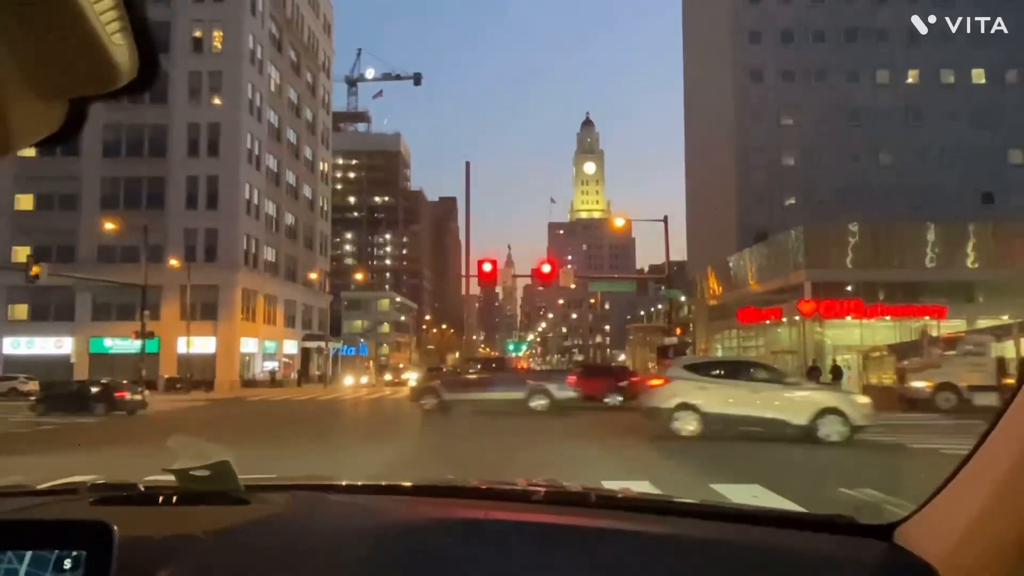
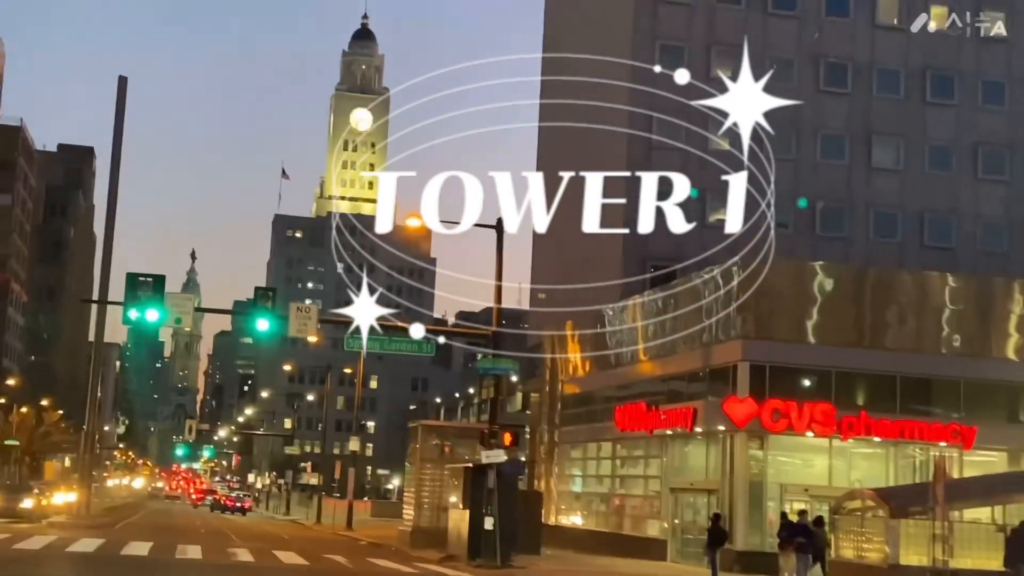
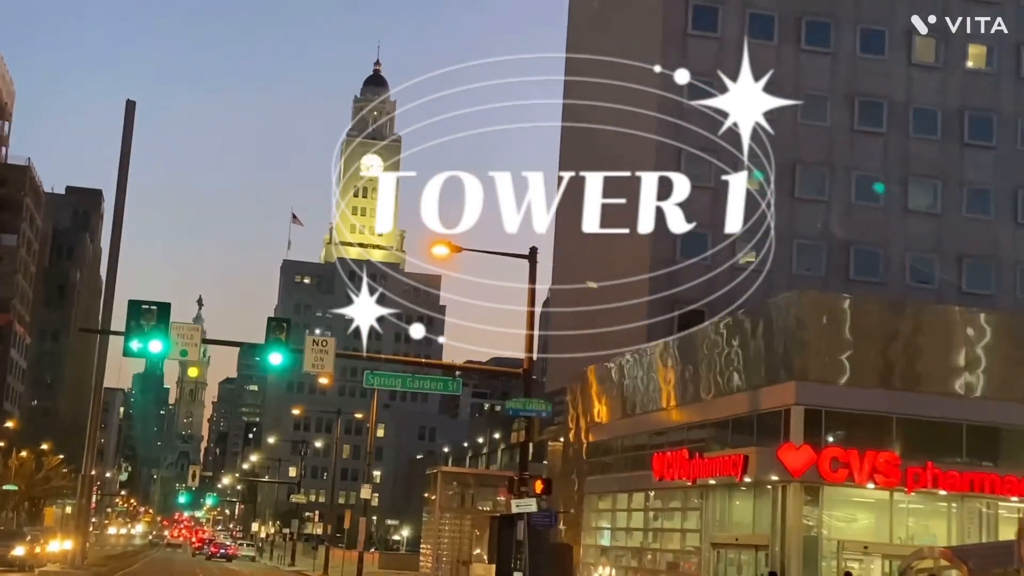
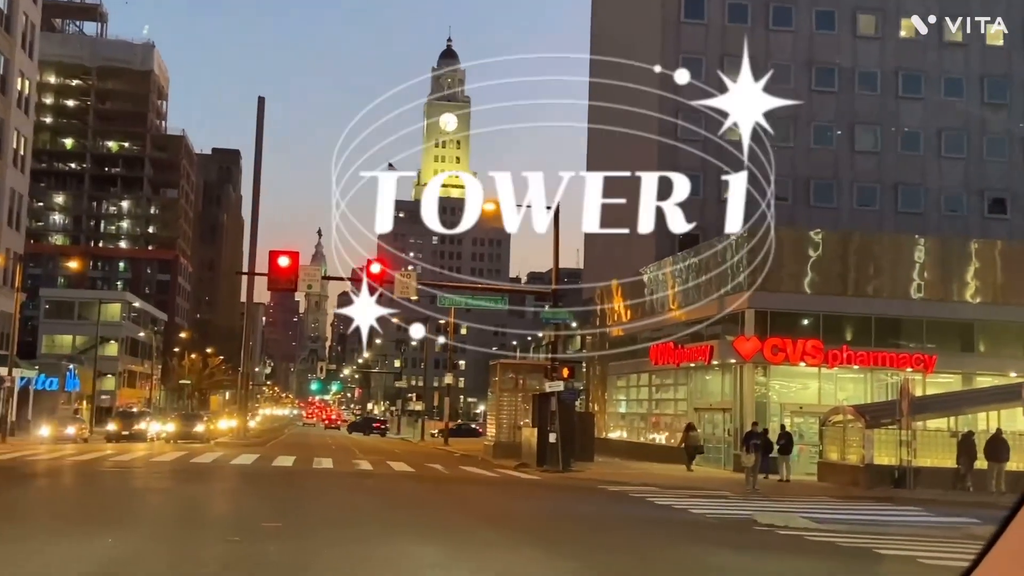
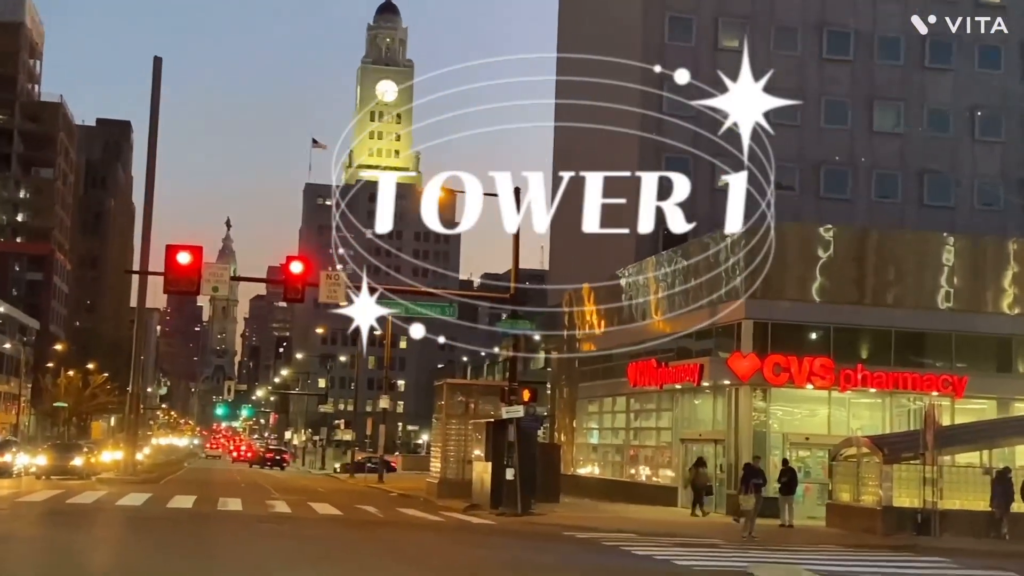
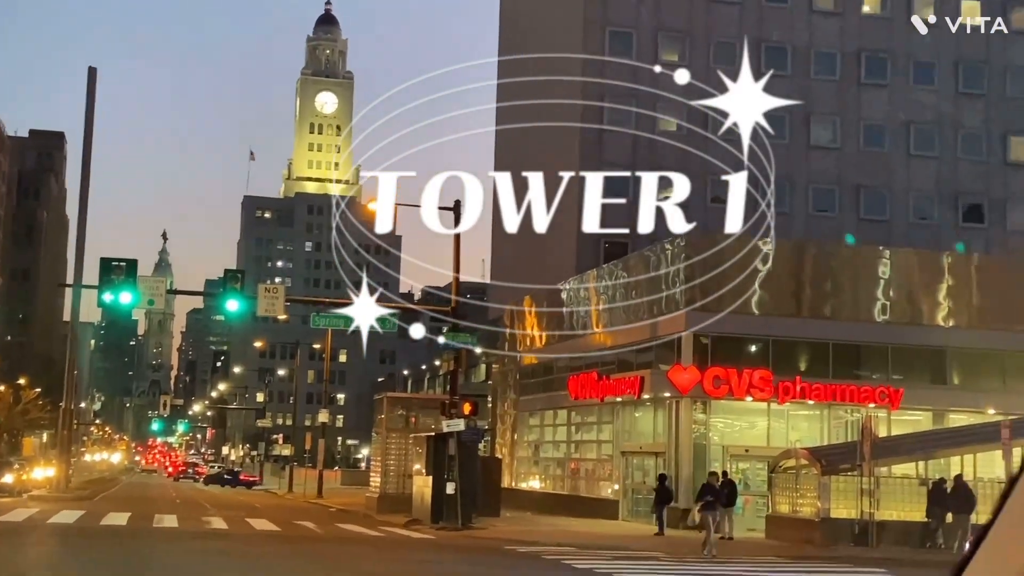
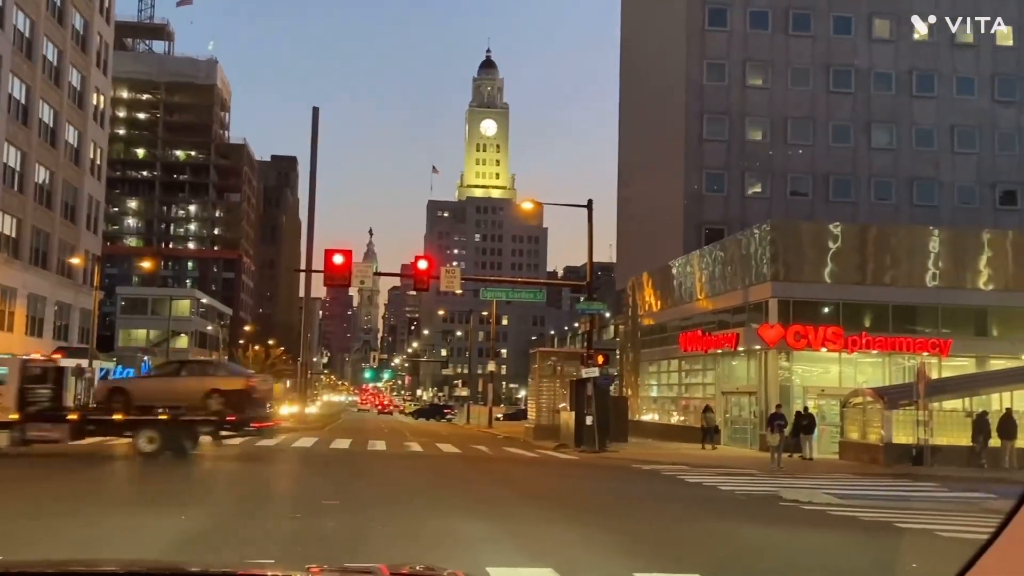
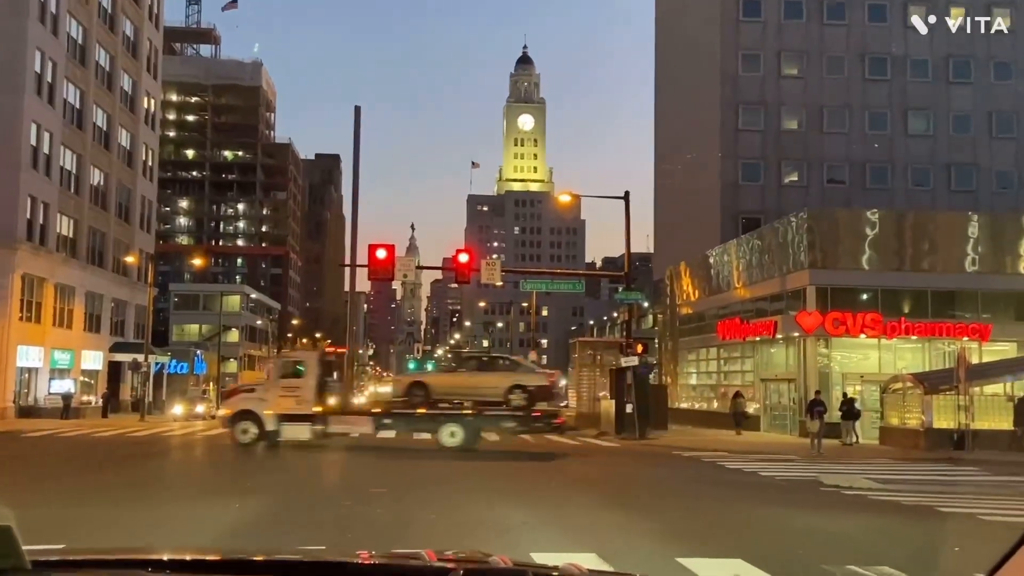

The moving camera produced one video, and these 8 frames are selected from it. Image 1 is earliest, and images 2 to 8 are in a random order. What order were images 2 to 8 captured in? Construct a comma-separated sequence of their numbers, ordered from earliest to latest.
8, 7, 4, 5, 6, 2, 3
